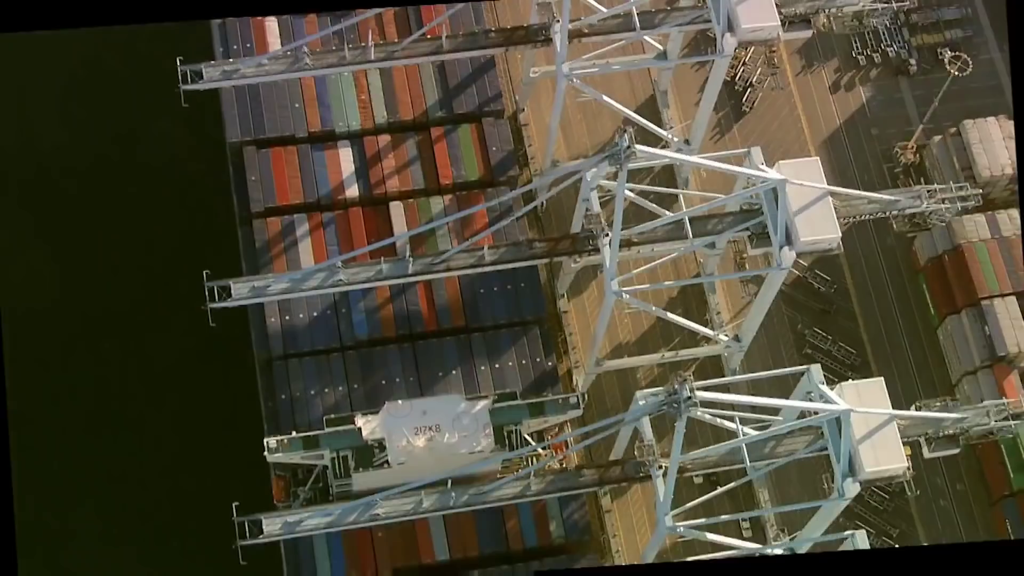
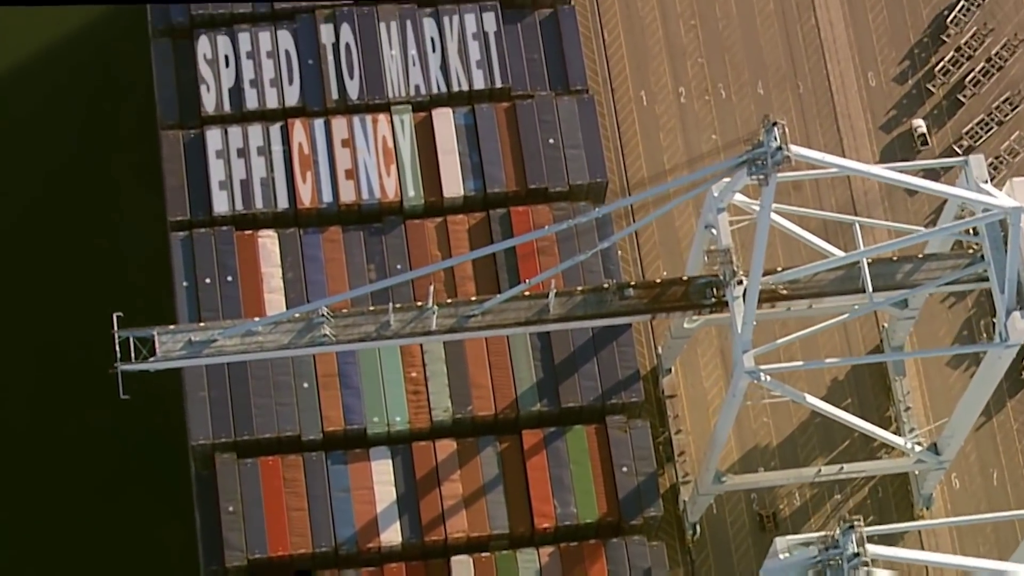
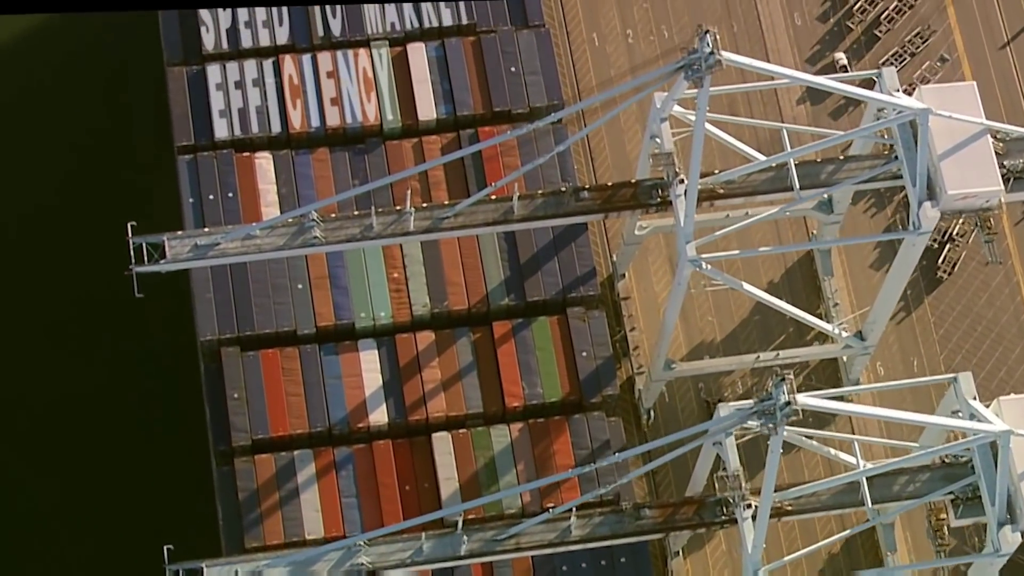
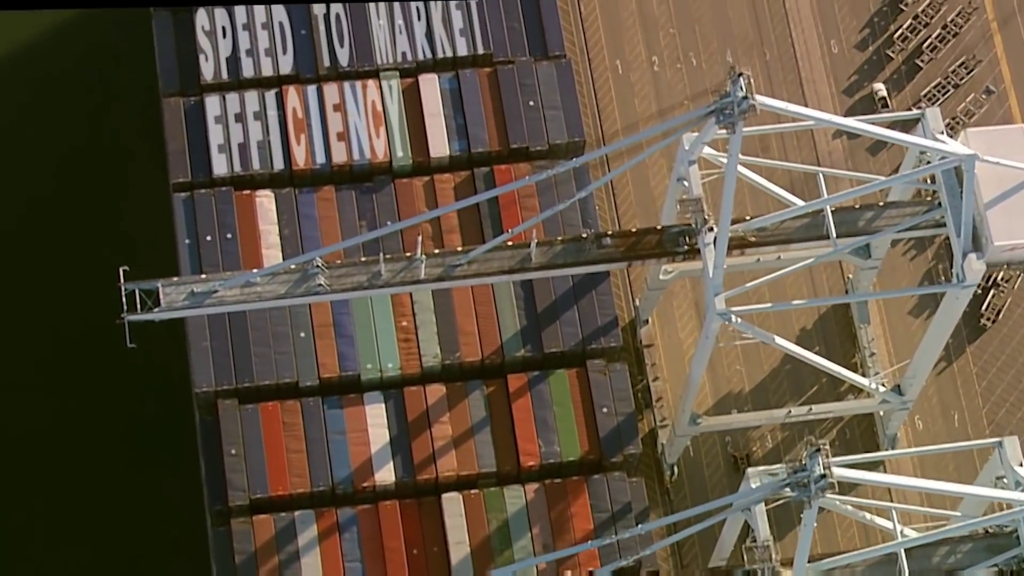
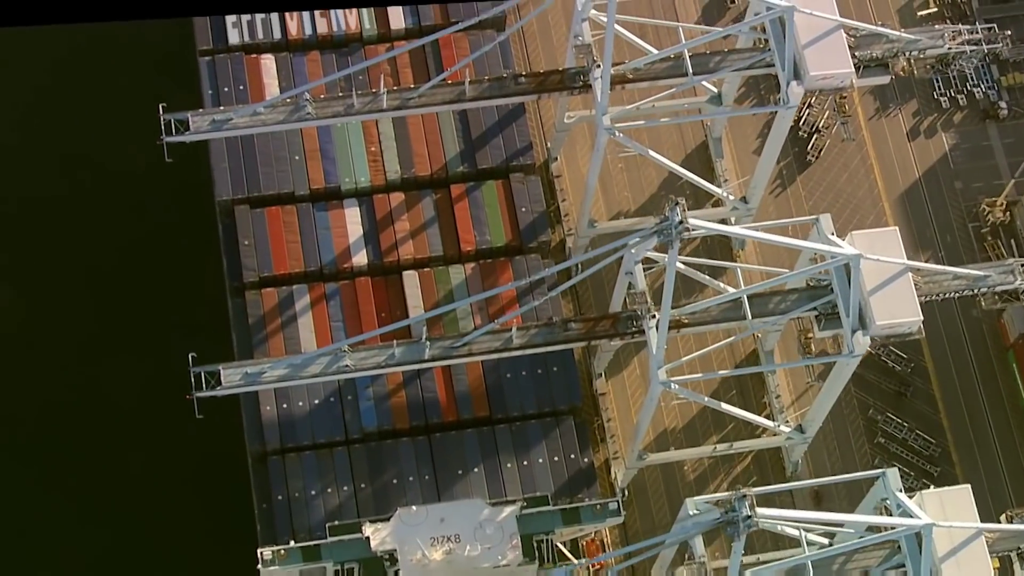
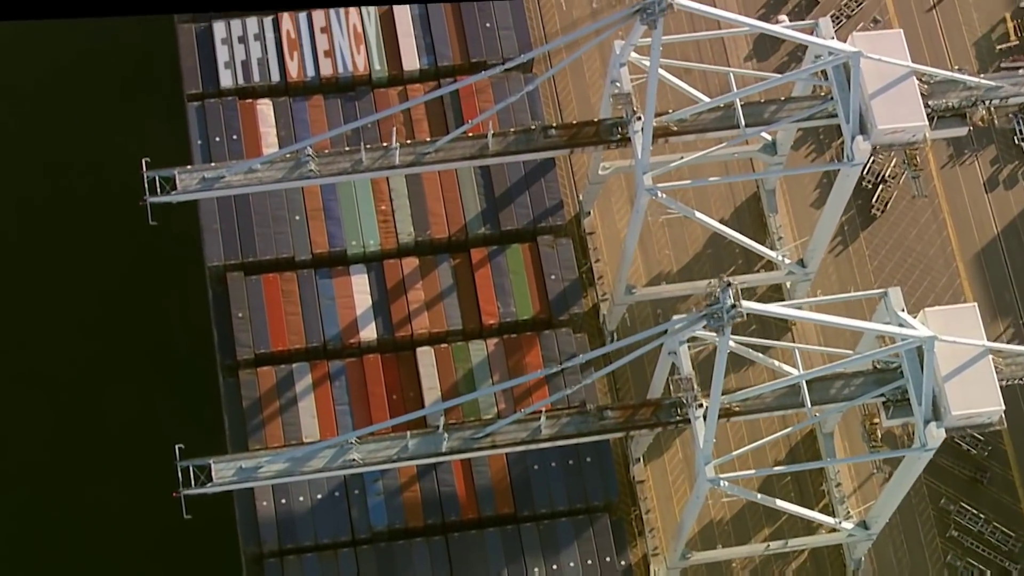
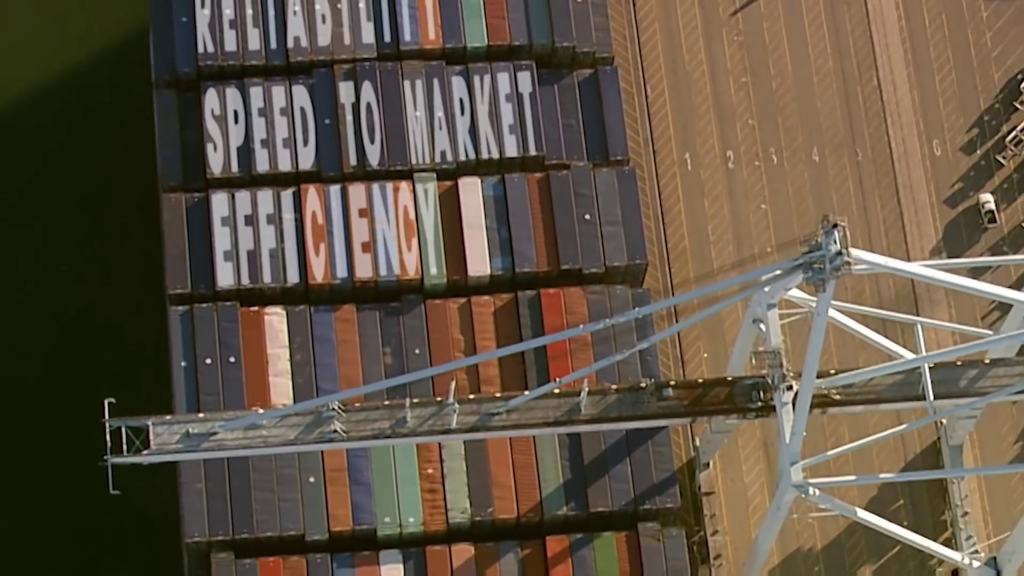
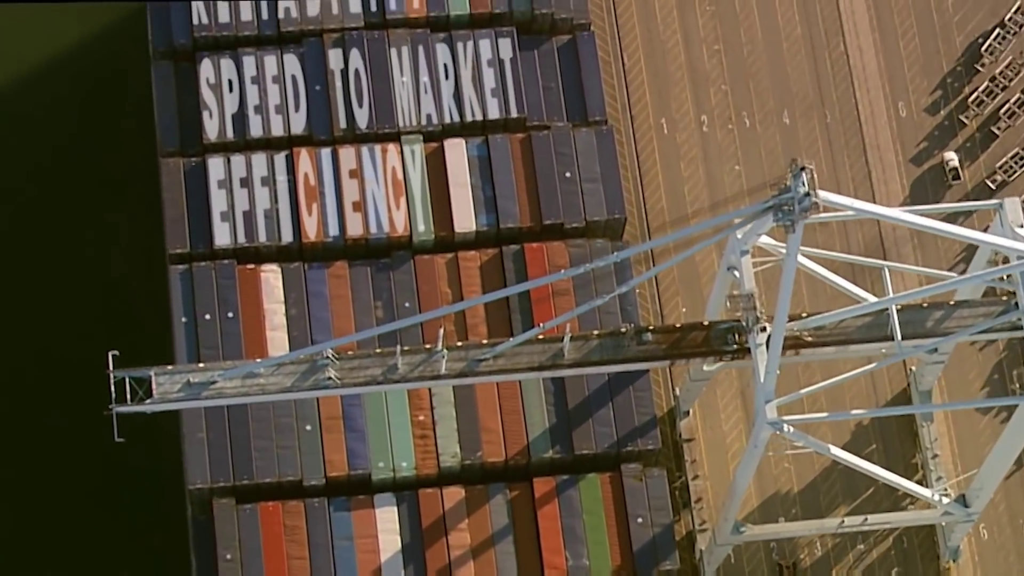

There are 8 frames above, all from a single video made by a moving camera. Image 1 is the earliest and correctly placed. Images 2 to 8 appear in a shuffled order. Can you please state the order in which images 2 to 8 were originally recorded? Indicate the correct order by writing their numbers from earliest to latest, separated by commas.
5, 6, 3, 4, 2, 8, 7
